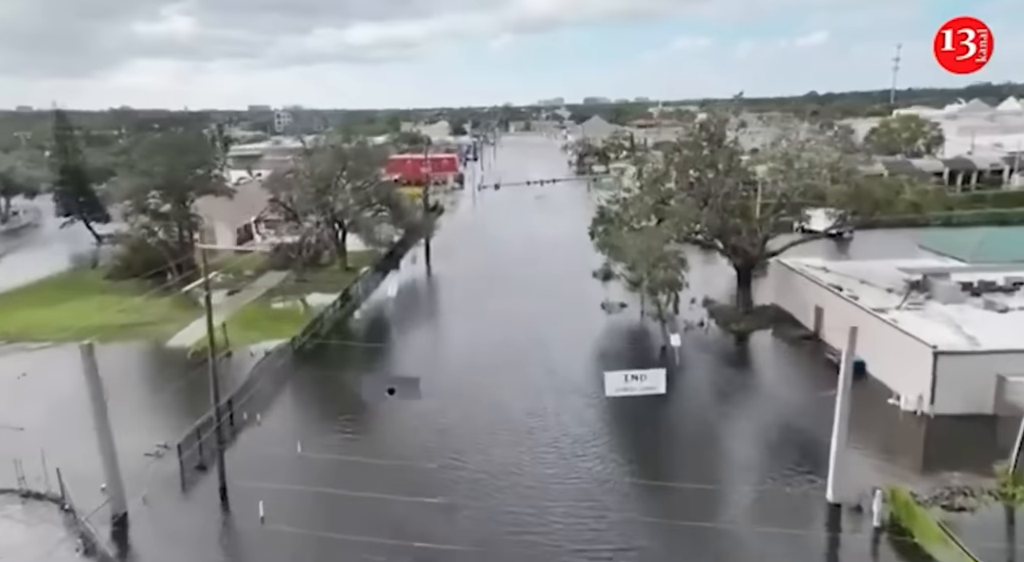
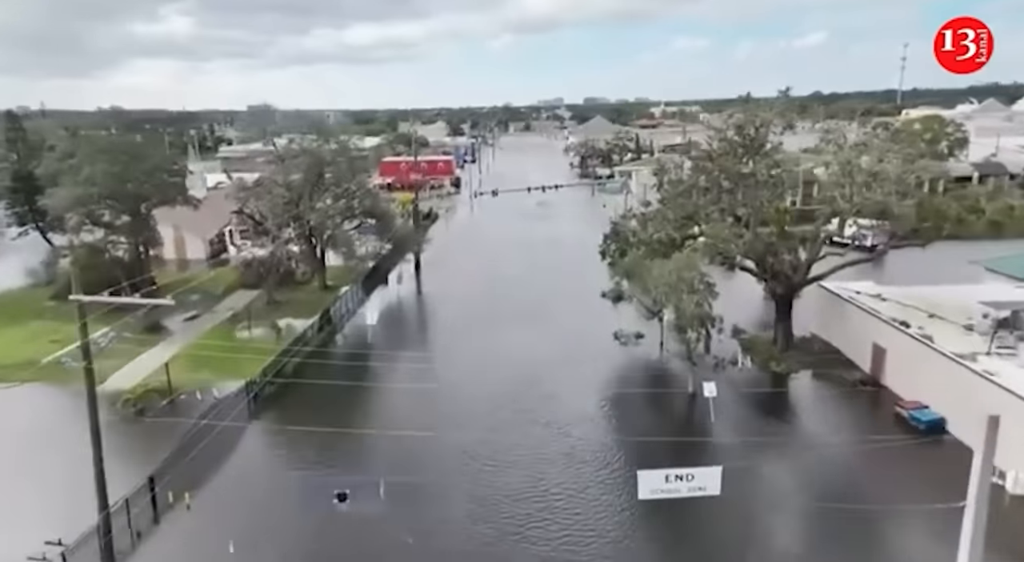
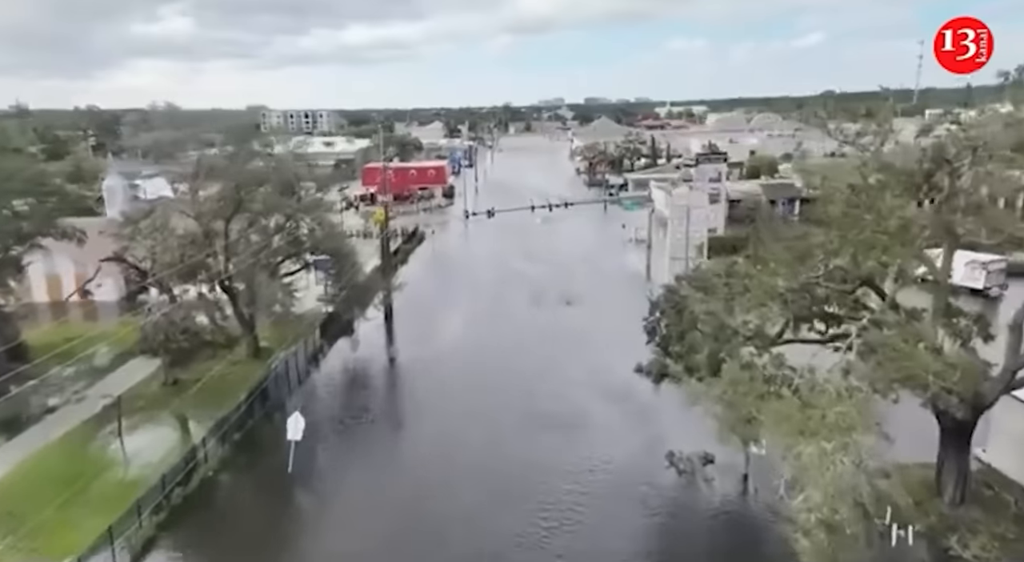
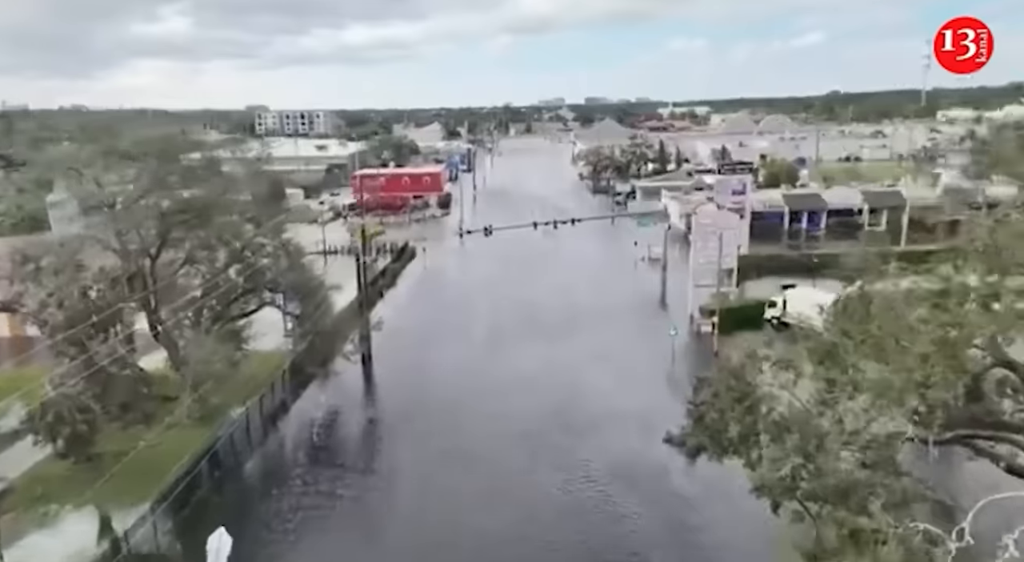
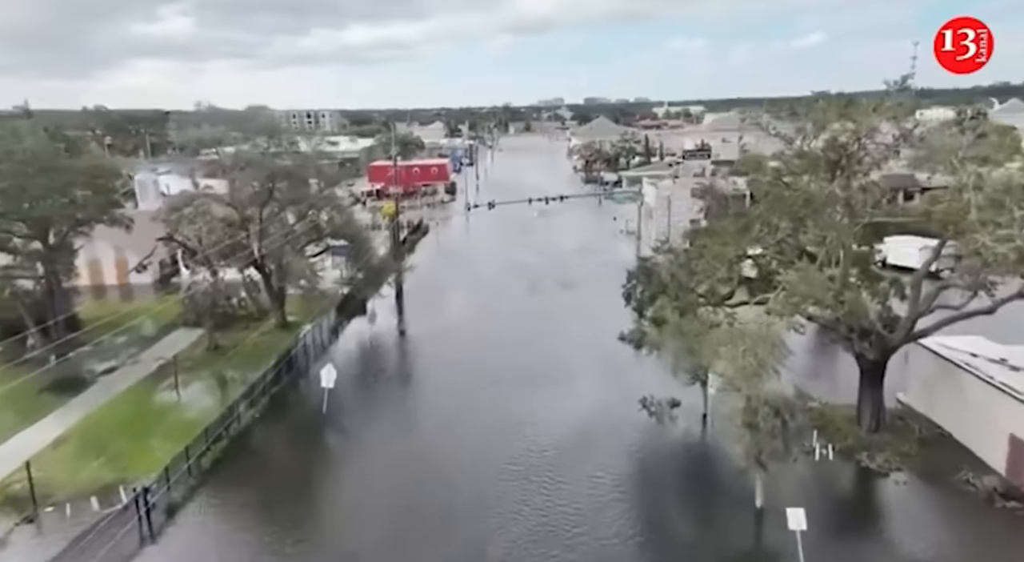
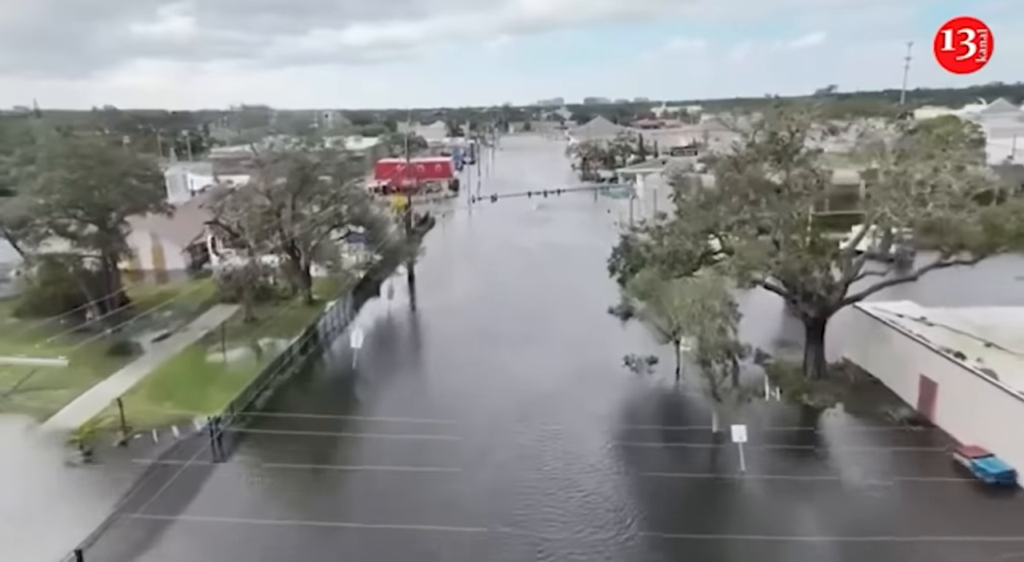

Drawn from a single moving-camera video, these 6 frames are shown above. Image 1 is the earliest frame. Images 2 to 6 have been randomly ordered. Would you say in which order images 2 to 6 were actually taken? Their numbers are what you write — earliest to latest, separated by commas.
2, 6, 5, 3, 4
